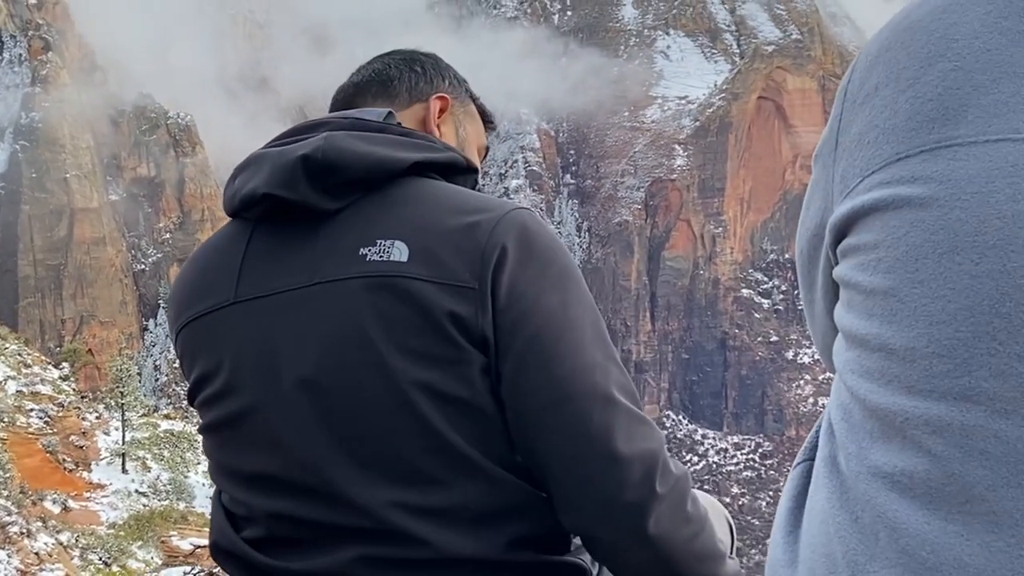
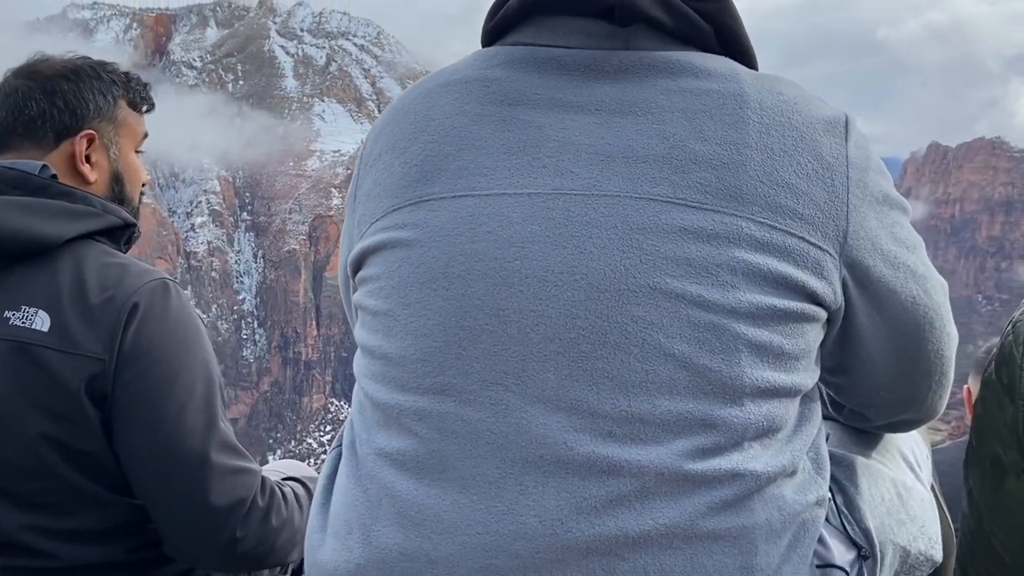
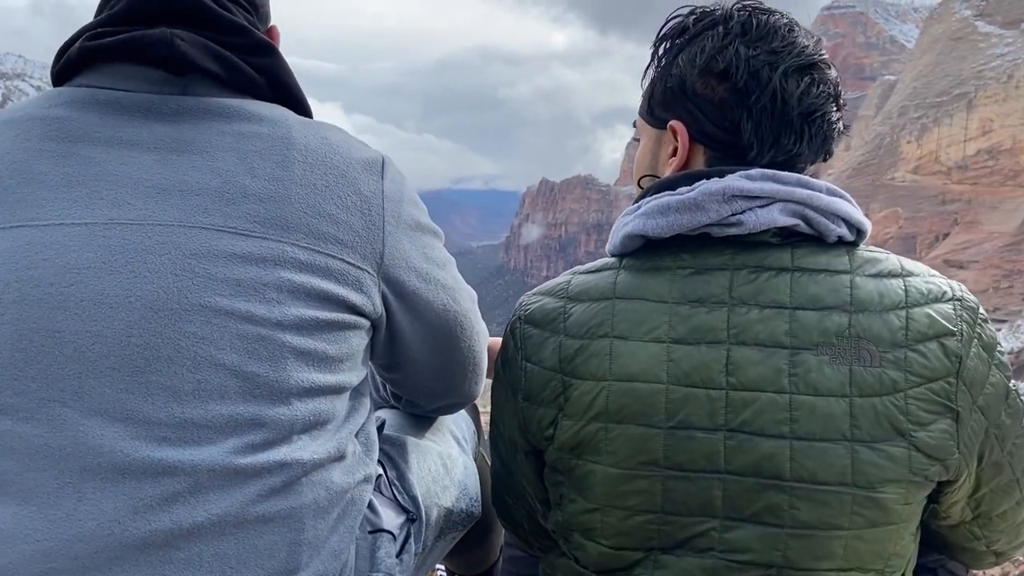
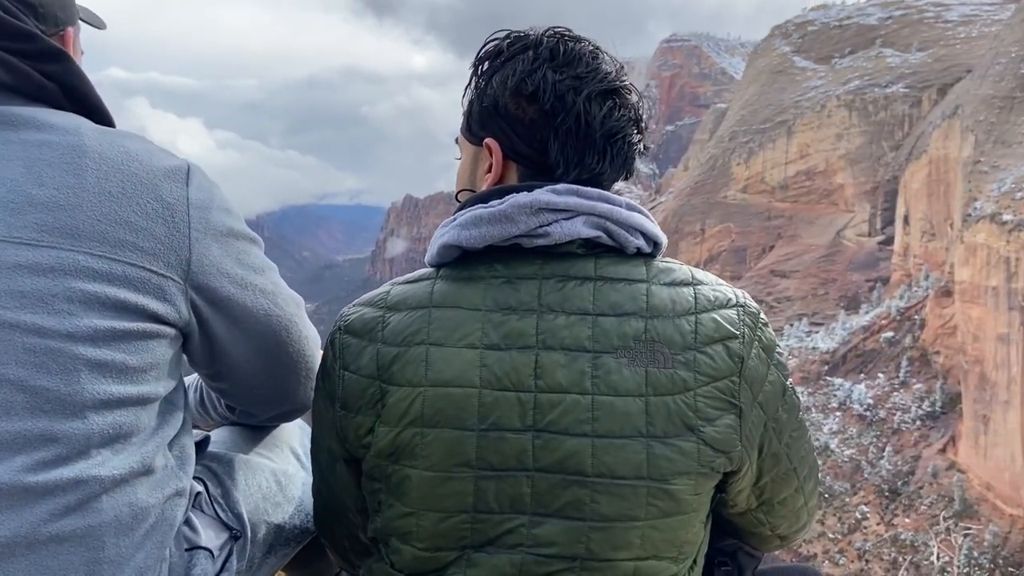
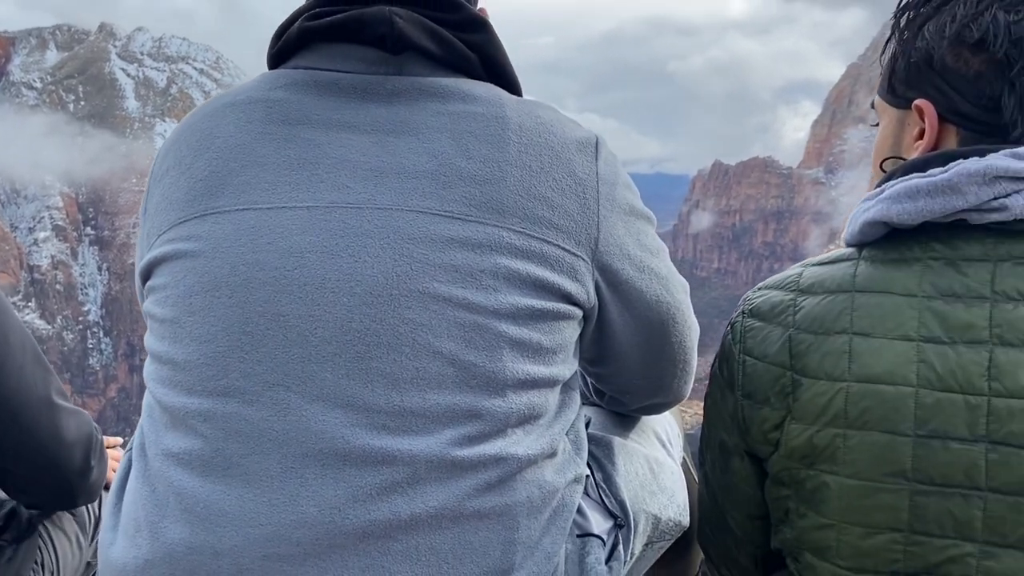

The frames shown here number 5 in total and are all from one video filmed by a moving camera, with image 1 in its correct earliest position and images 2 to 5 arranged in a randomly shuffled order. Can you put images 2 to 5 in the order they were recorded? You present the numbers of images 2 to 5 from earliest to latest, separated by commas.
2, 5, 3, 4
